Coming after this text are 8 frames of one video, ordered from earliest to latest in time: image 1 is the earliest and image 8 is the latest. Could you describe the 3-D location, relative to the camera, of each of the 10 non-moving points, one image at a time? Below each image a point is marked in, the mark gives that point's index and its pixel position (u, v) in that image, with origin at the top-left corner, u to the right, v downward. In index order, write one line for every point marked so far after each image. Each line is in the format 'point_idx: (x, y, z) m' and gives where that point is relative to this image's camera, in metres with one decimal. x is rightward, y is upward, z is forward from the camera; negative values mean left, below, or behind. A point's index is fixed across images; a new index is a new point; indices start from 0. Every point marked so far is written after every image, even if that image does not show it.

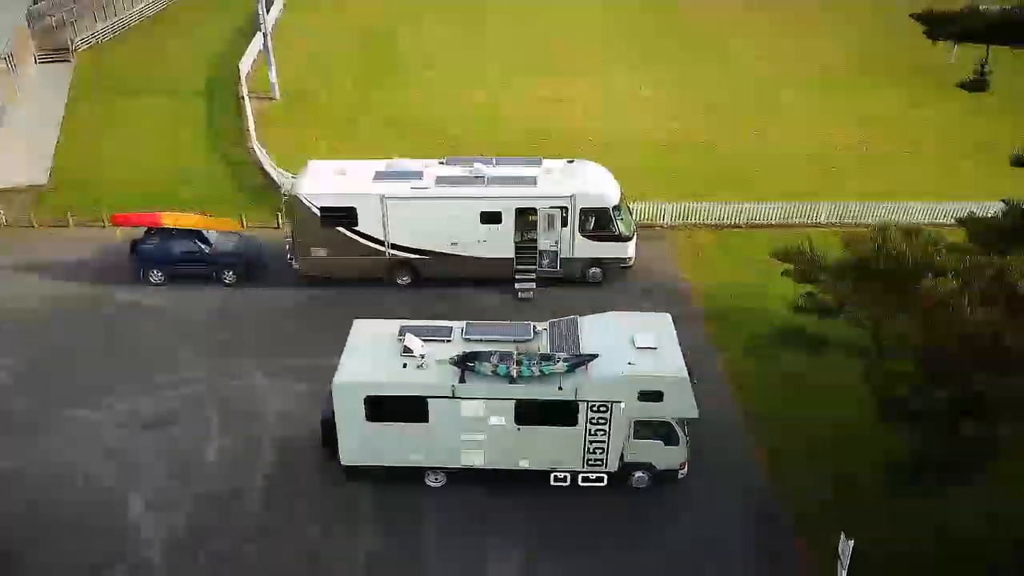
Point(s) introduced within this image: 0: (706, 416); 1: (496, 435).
0: (+2.1, -1.3, +9.2) m
1: (-0.1, -1.4, +7.7) m
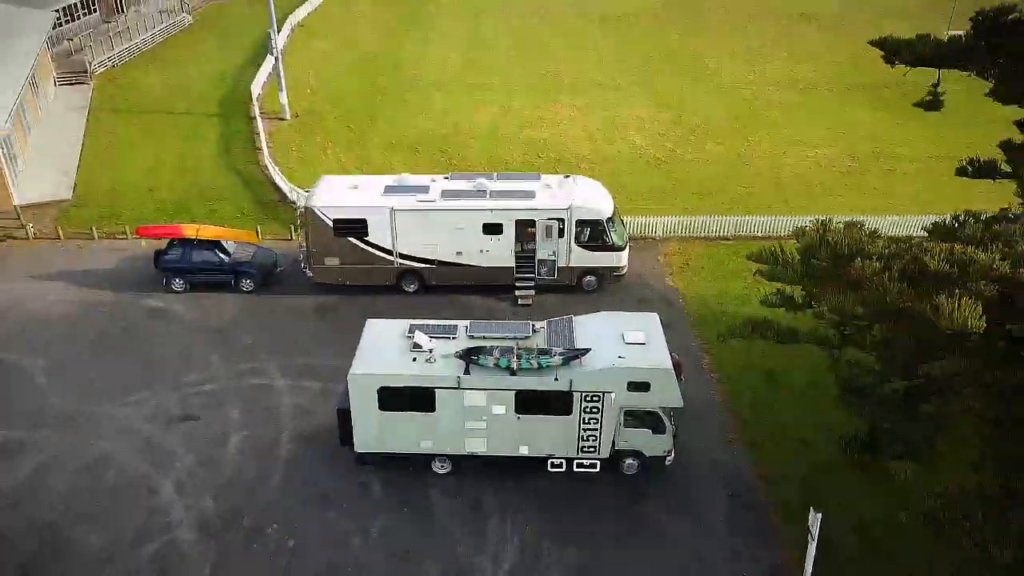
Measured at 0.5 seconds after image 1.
0: (+2.1, -1.3, +9.9) m
1: (-0.1, -1.4, +8.5) m
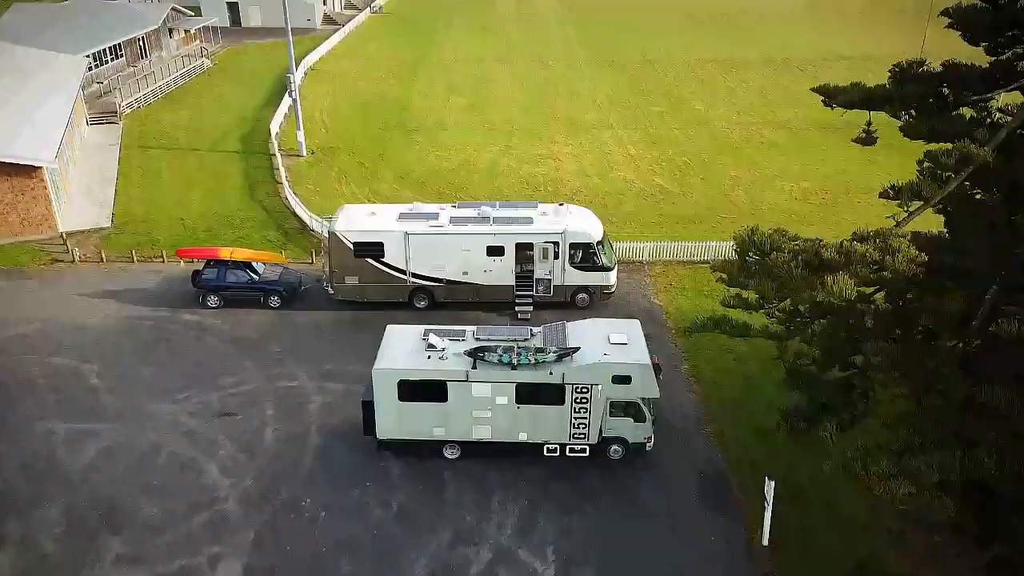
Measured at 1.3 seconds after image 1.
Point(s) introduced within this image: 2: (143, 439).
0: (+2.1, -1.5, +11.3) m
1: (-0.1, -1.5, +9.8) m
2: (-4.7, -1.9, +10.8) m
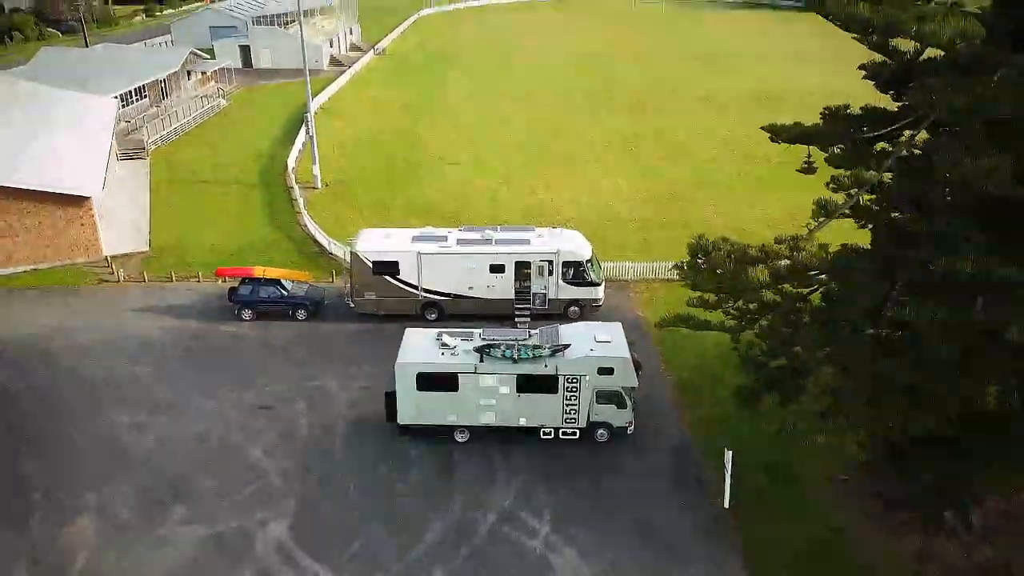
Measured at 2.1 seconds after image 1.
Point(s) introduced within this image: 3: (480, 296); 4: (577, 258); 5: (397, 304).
0: (+2.1, -1.6, +13.0) m
1: (-0.1, -1.5, +11.6) m
2: (-4.7, -2.1, +12.5) m
3: (-0.6, -0.2, +15.4) m
4: (+1.2, +0.6, +15.1) m
5: (-2.1, -0.3, +15.5) m
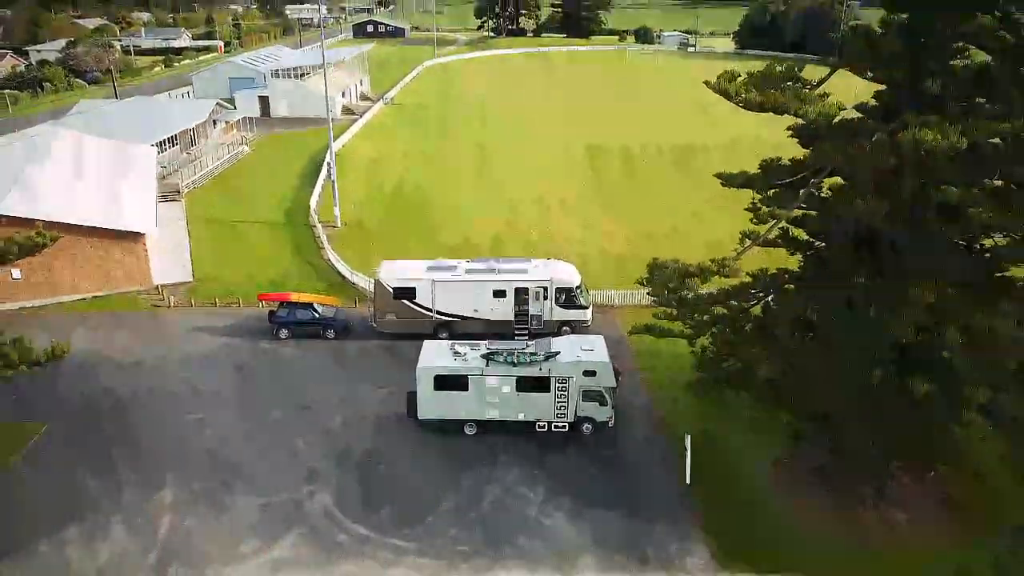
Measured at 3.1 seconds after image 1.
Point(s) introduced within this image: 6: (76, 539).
0: (+2.1, -2.0, +15.5) m
1: (-0.1, -1.8, +14.0) m
2: (-4.7, -2.4, +15.0) m
3: (-0.6, -0.6, +17.9) m
4: (+1.2, +0.1, +17.7) m
5: (-2.1, -0.8, +18.0) m
6: (-6.1, -3.5, +11.9) m
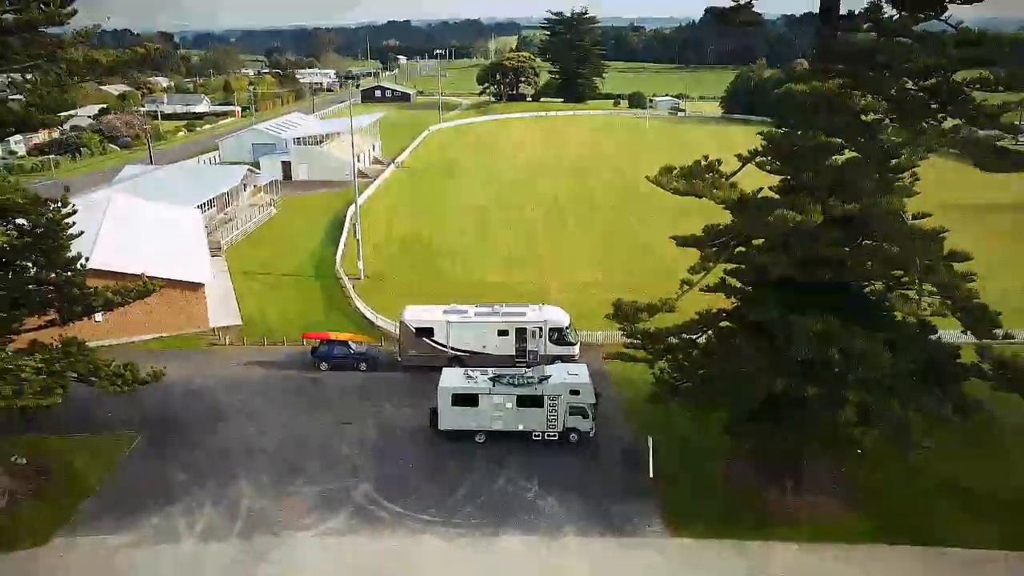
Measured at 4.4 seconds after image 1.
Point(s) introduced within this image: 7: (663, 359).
0: (+2.2, -2.9, +19.2) m
1: (-0.1, -2.6, +17.8) m
2: (-4.7, -3.2, +18.6) m
3: (-0.6, -1.7, +21.7) m
4: (+1.2, -0.9, +21.5) m
5: (-2.1, -1.8, +21.8) m
6: (-6.1, -4.2, +15.5) m
7: (+2.9, -1.3, +16.0) m
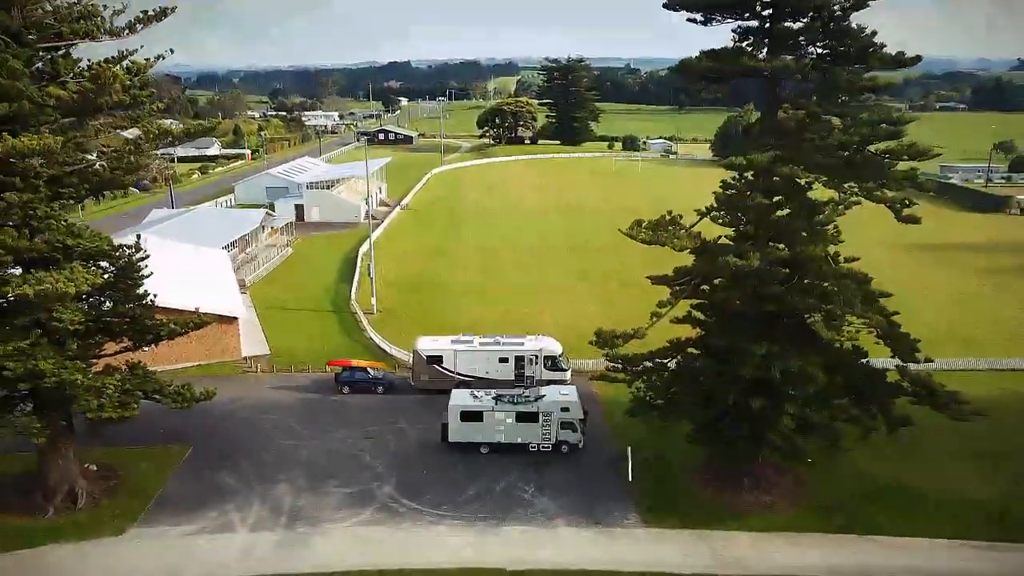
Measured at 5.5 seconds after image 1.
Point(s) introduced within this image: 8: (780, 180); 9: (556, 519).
0: (+2.2, -3.7, +22.1) m
1: (-0.1, -3.4, +20.7) m
2: (-4.7, -4.1, +21.6) m
3: (-0.6, -2.6, +24.7) m
4: (+1.2, -1.9, +24.6) m
5: (-2.1, -2.8, +24.8) m
6: (-6.1, -4.9, +18.4) m
7: (+2.9, -2.1, +19.0) m
8: (+5.3, +2.1, +16.8) m
9: (+0.9, -4.9, +17.9) m
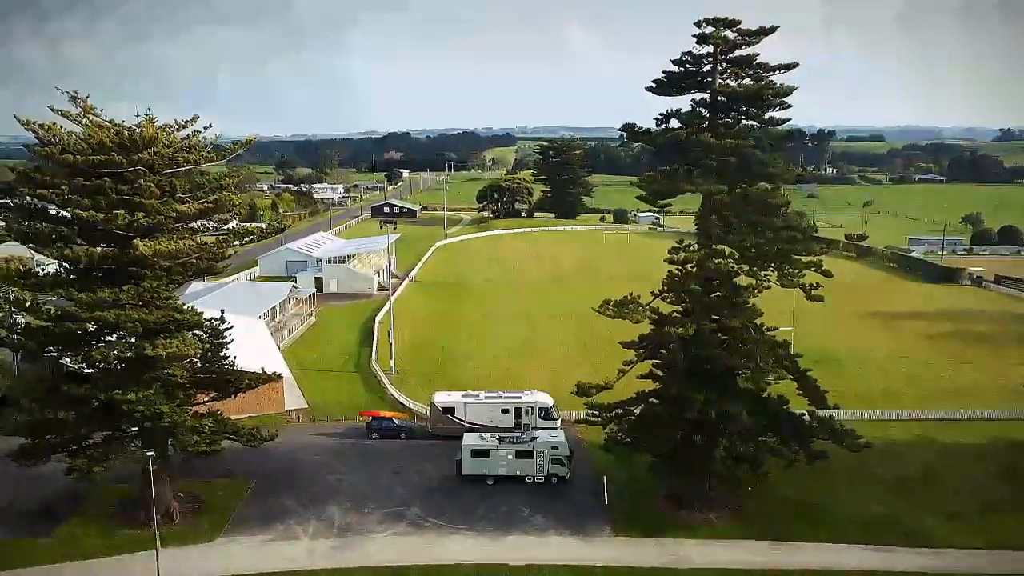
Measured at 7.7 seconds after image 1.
0: (+2.2, -5.8, +27.4) m
1: (-0.1, -5.4, +26.0) m
2: (-4.7, -6.1, +26.8) m
3: (-0.6, -4.9, +30.0) m
4: (+1.2, -4.2, +30.0) m
5: (-2.1, -5.1, +30.2) m
6: (-6.1, -6.6, +23.6) m
7: (+2.9, -3.9, +24.4) m
8: (+5.4, +0.5, +22.5) m
9: (+0.9, -6.7, +23.1) m
